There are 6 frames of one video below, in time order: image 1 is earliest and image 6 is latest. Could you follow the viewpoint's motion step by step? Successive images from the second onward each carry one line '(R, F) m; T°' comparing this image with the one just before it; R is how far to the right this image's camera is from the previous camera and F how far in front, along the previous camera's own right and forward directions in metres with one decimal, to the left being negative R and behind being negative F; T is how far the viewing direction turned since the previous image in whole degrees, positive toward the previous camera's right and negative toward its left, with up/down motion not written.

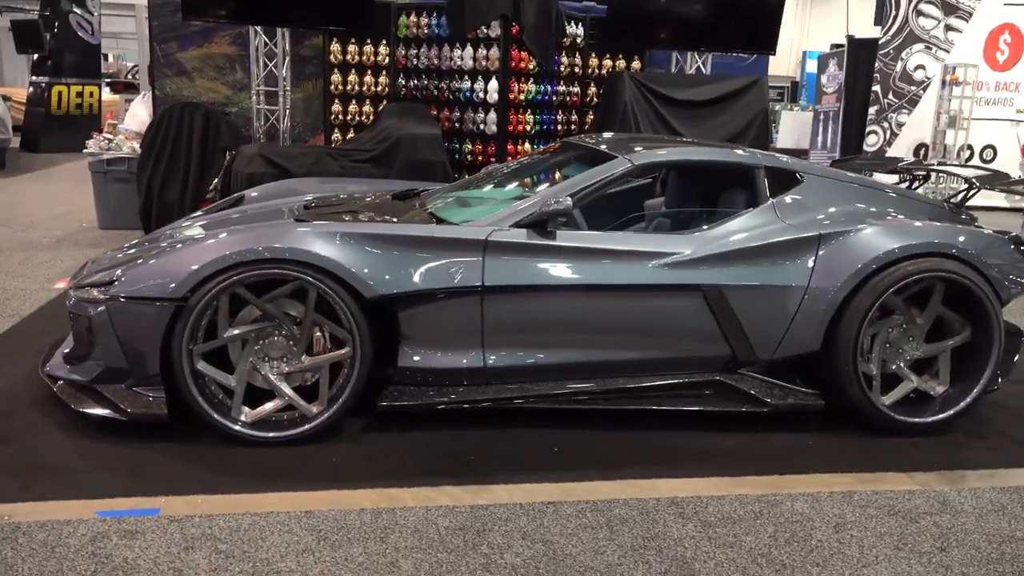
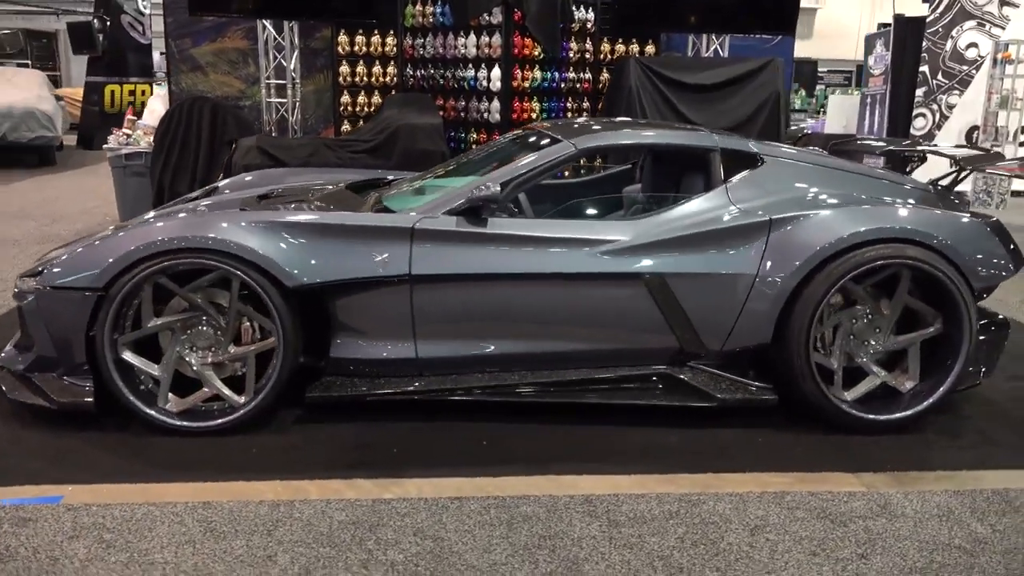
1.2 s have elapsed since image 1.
(+0.5, +0.1) m; -5°
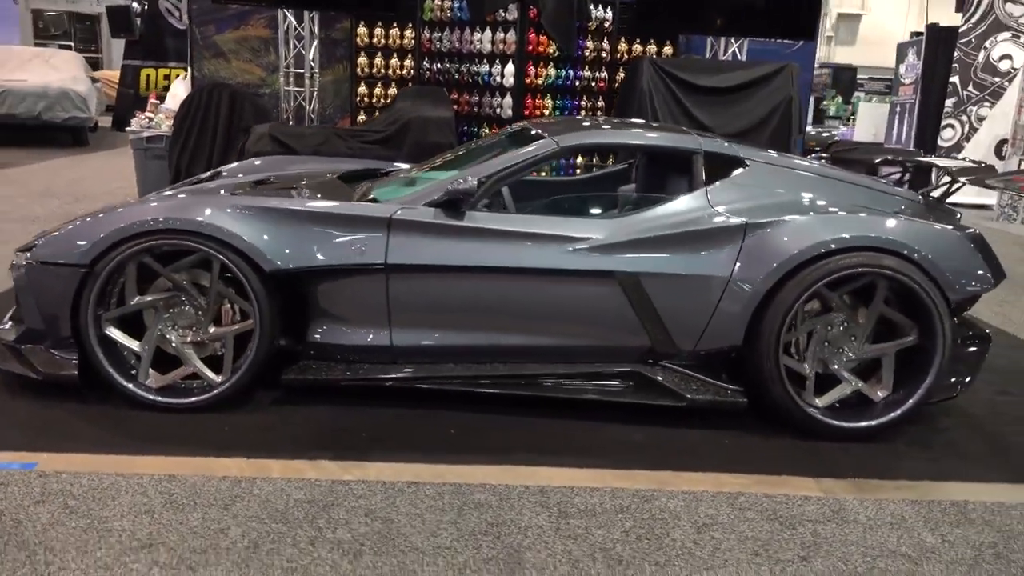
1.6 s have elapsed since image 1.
(+0.2, 0.0) m; -2°
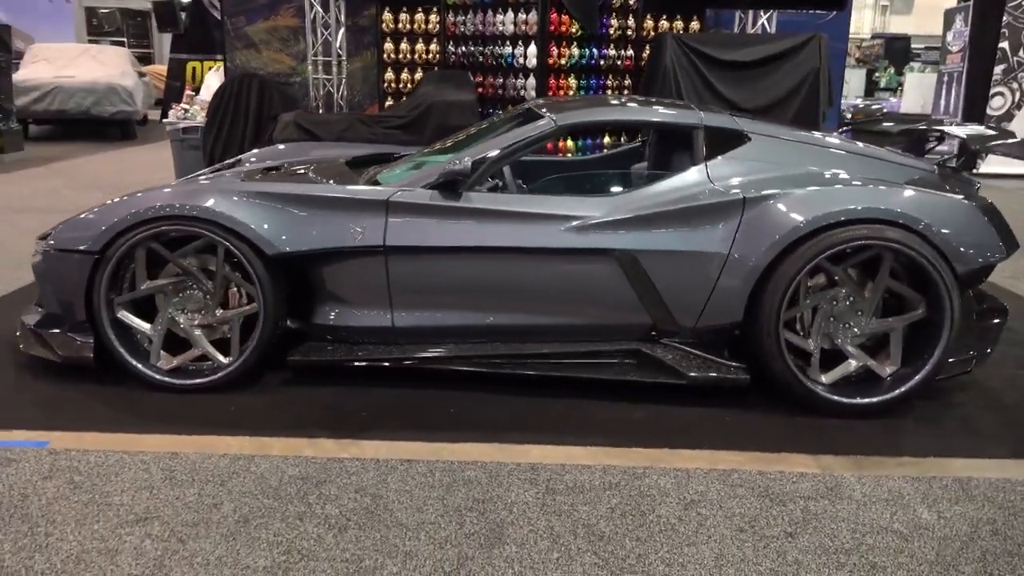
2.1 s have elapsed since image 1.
(+0.2, 0.0) m; -4°
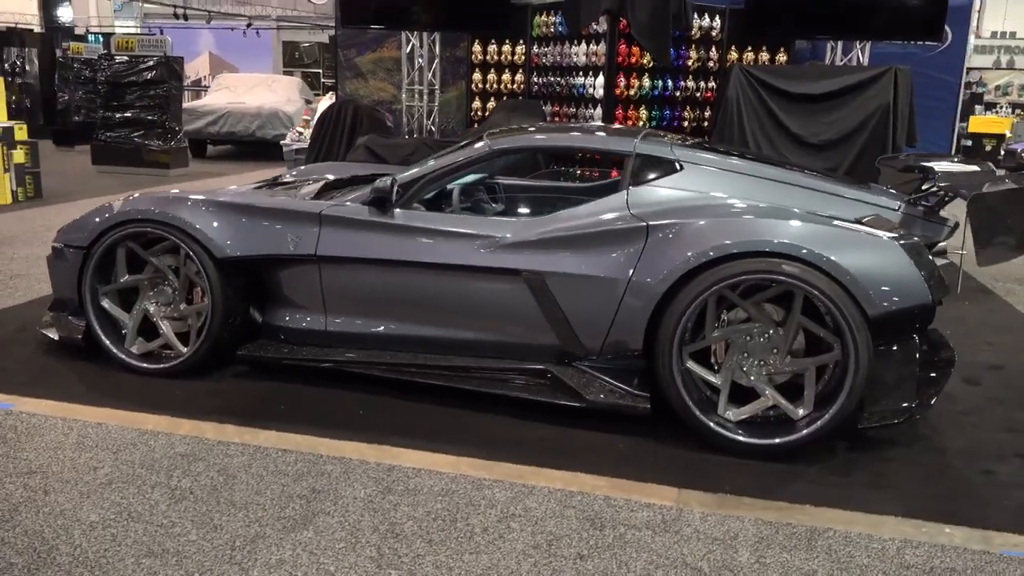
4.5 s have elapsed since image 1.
(+1.1, 0.0) m; -13°
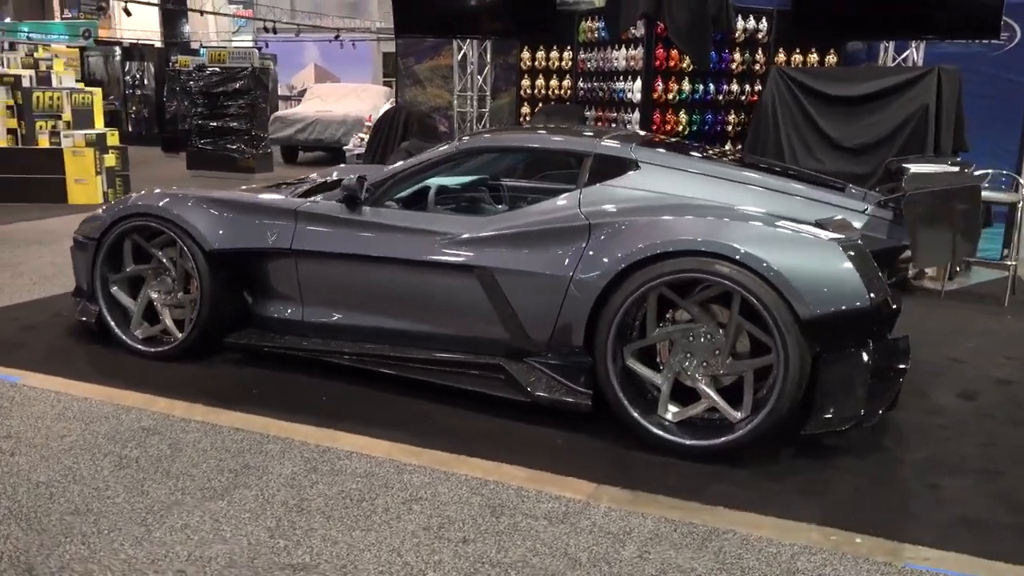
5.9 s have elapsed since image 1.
(+0.6, 0.0) m; -8°
